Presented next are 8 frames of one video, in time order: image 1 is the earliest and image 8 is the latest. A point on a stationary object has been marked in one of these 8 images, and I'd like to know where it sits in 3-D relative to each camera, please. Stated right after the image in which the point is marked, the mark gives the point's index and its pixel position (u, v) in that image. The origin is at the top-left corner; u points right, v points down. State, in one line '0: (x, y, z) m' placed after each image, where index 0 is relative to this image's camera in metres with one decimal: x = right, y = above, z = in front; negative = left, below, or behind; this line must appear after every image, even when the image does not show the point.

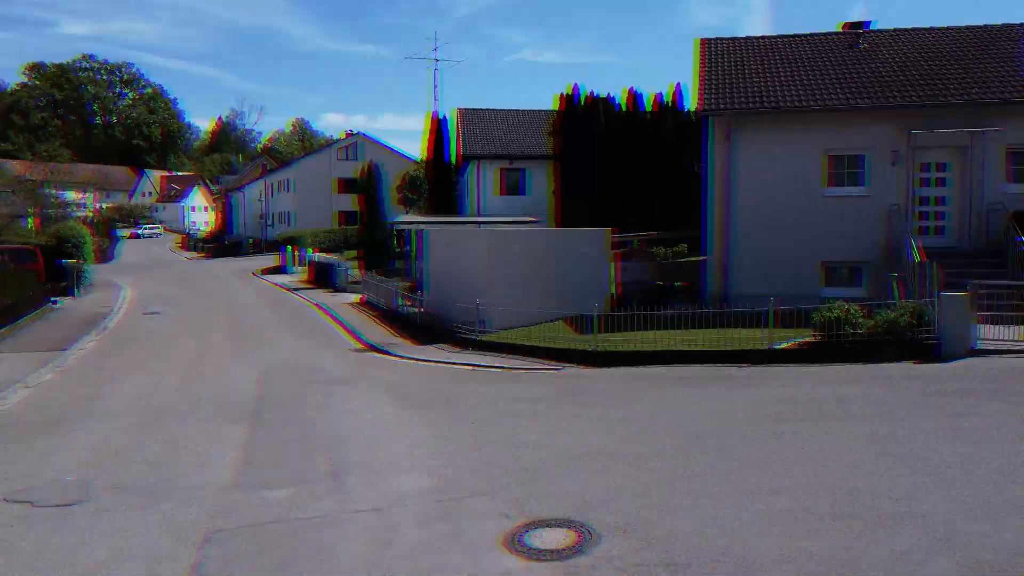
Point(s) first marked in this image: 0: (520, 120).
0: (+0.1, +2.4, +18.7) m
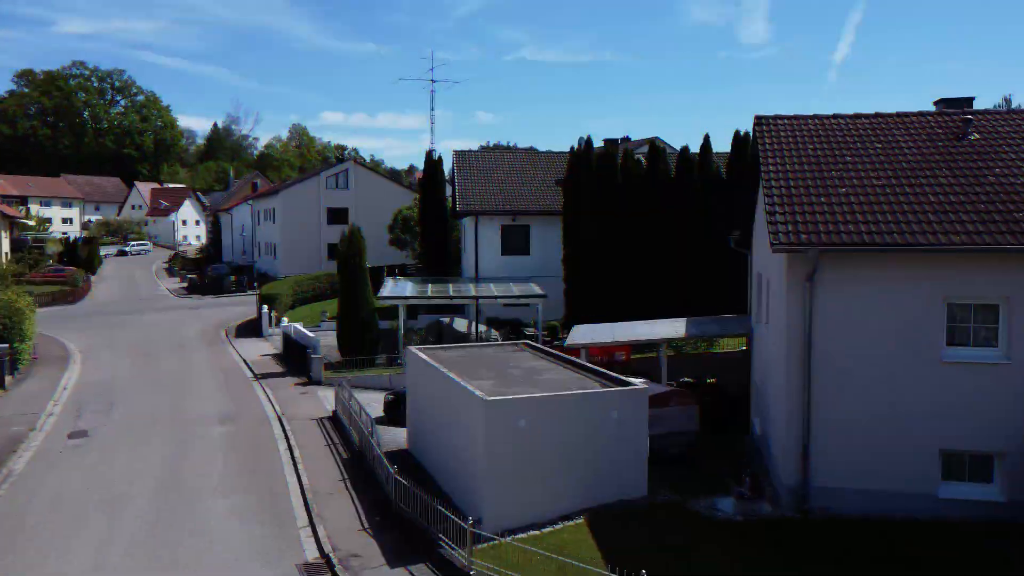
0: (+0.2, +1.5, +16.6) m
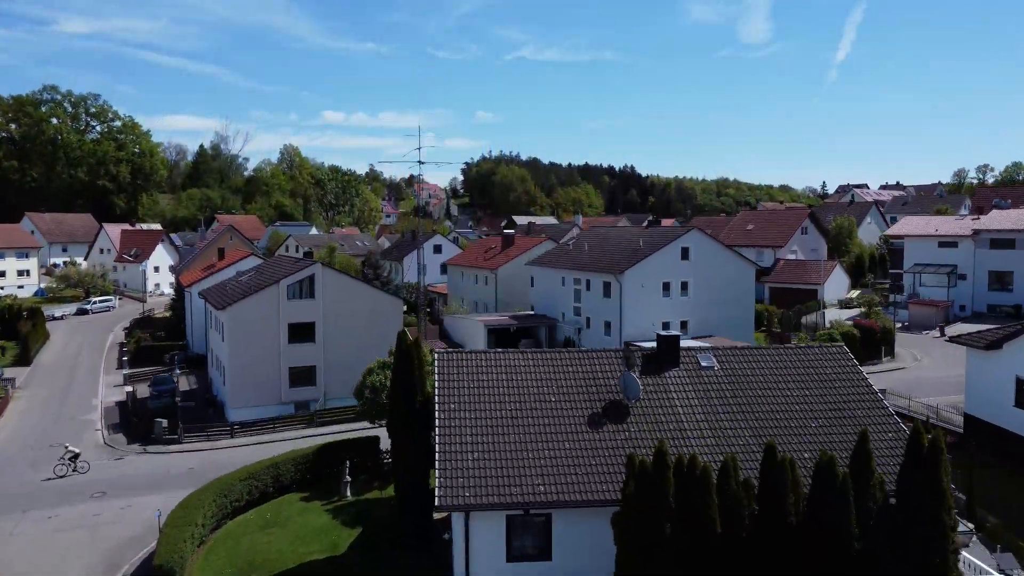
0: (+0.3, -1.0, +10.9) m
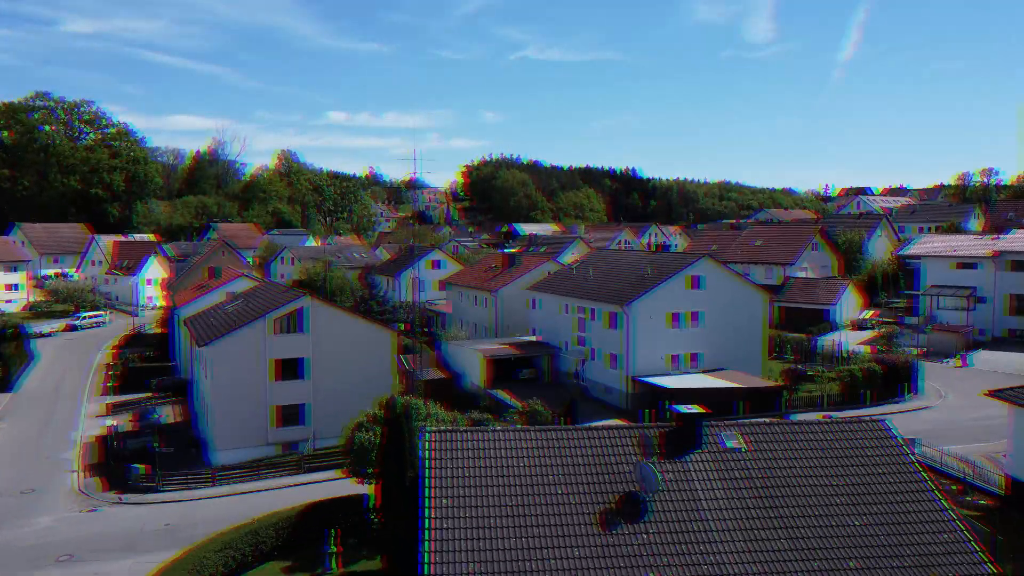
0: (+0.3, -1.6, +9.6) m
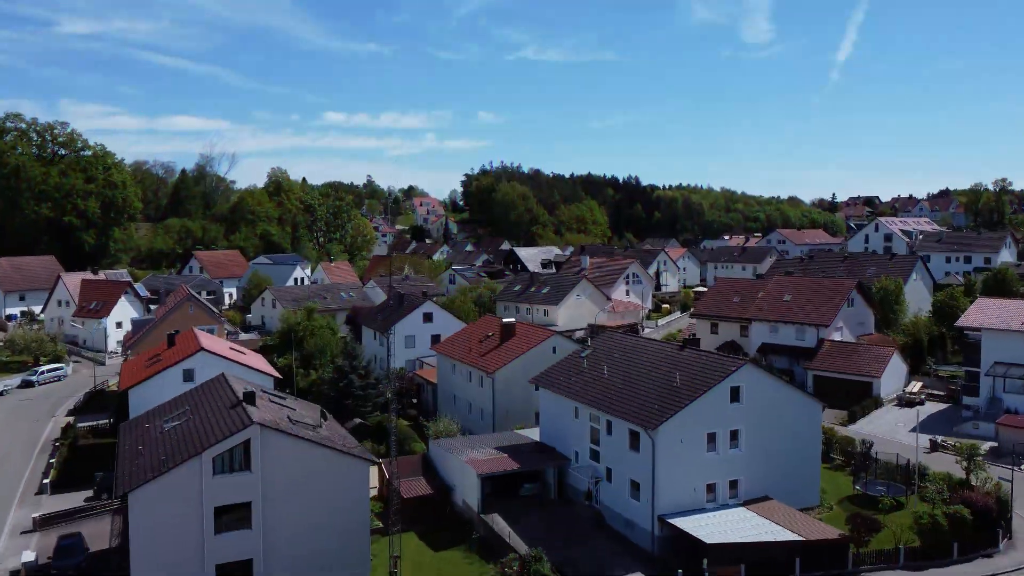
0: (+0.2, -3.5, +5.0) m
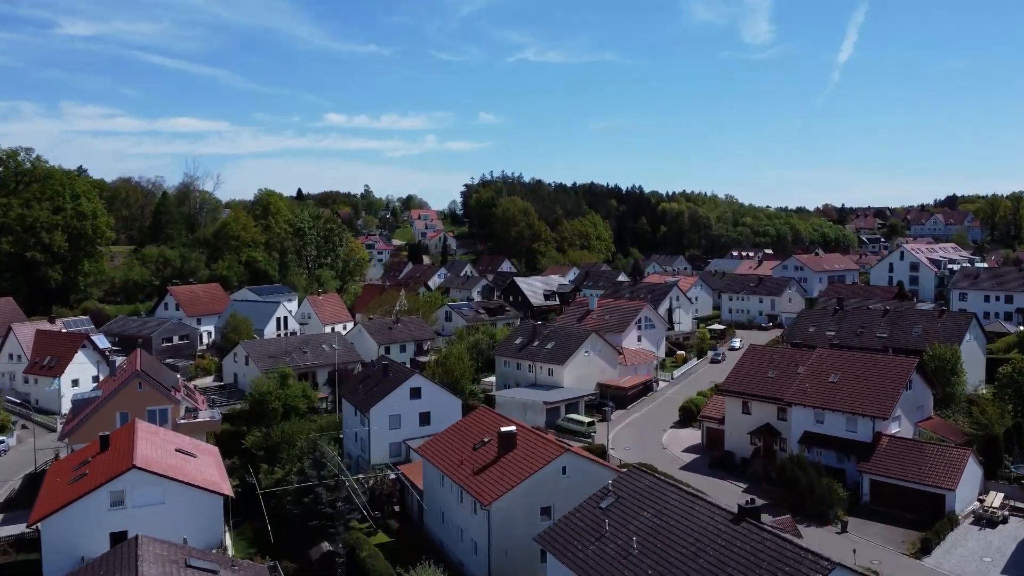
0: (+0.2, -5.6, -0.5) m
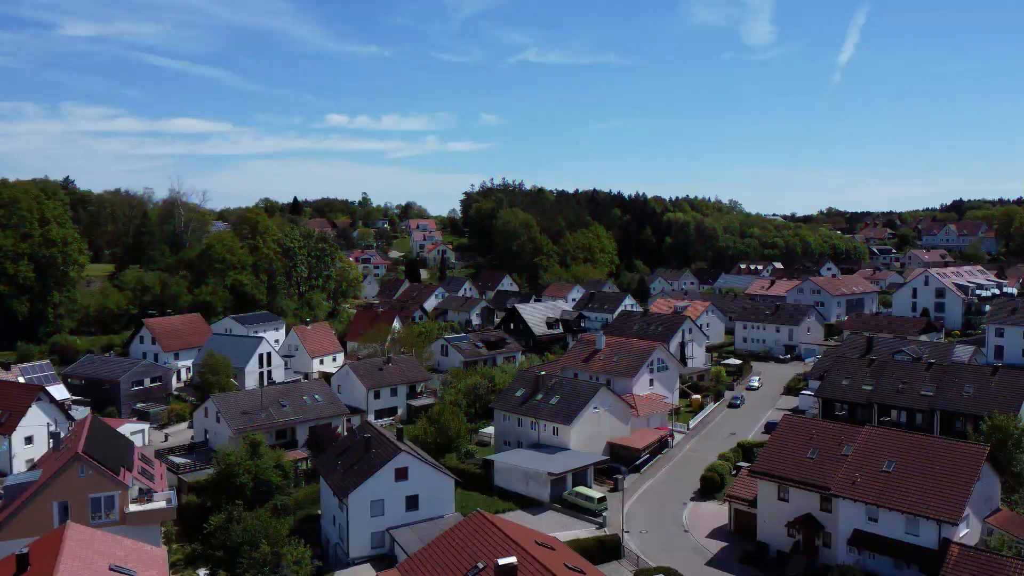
0: (+0.2, -7.2, -5.3) m
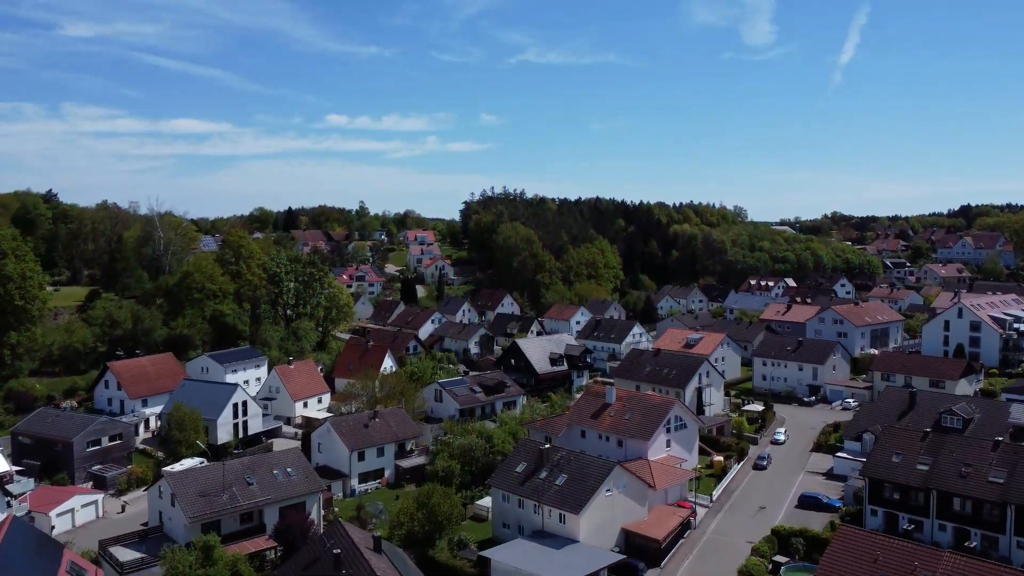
0: (+0.2, -9.1, -11.0) m
